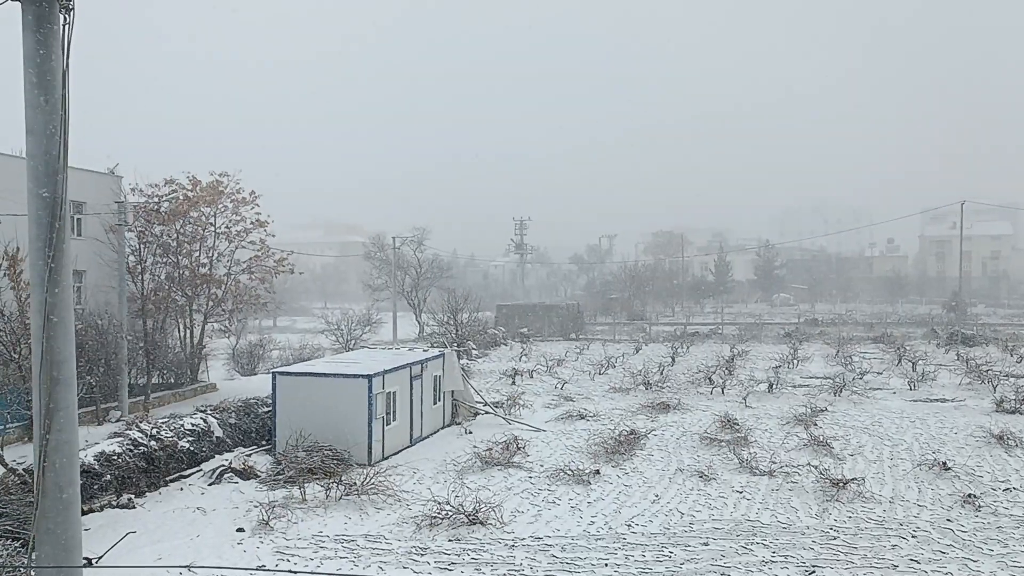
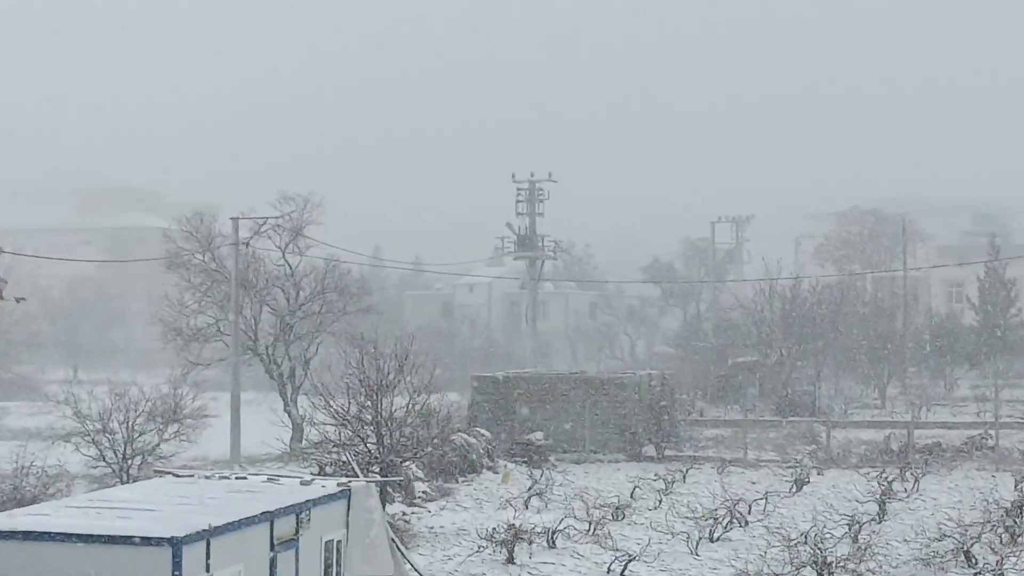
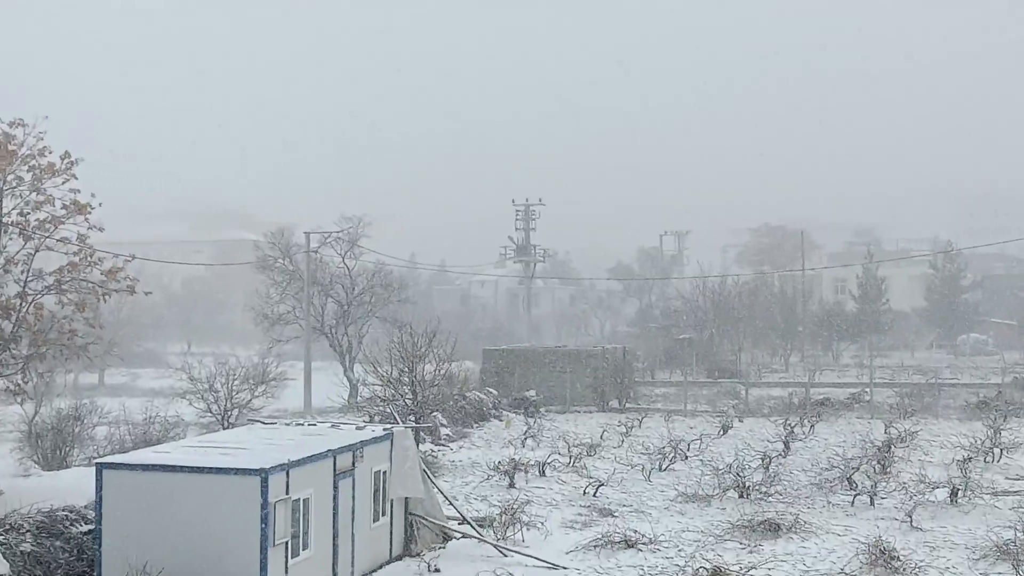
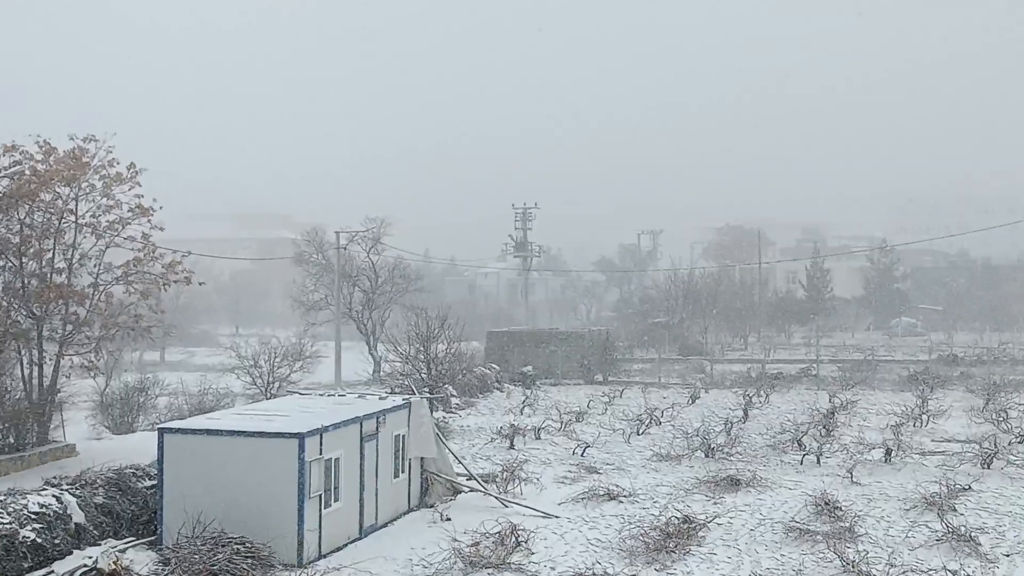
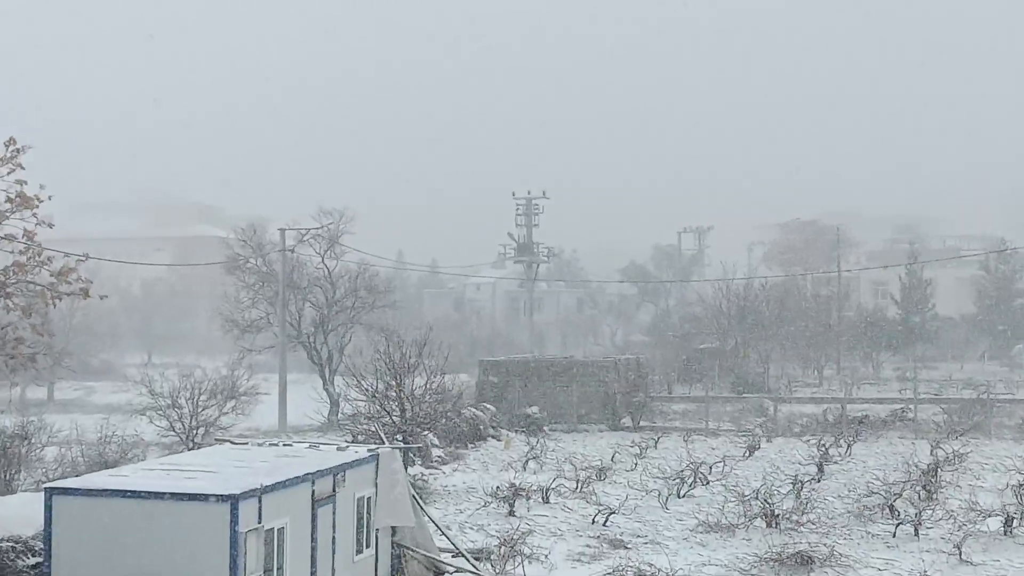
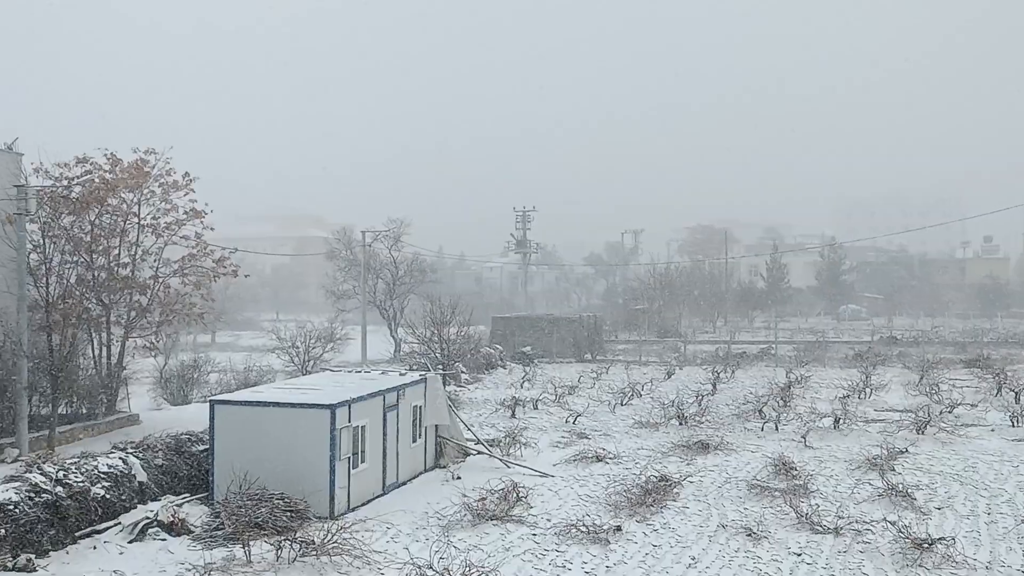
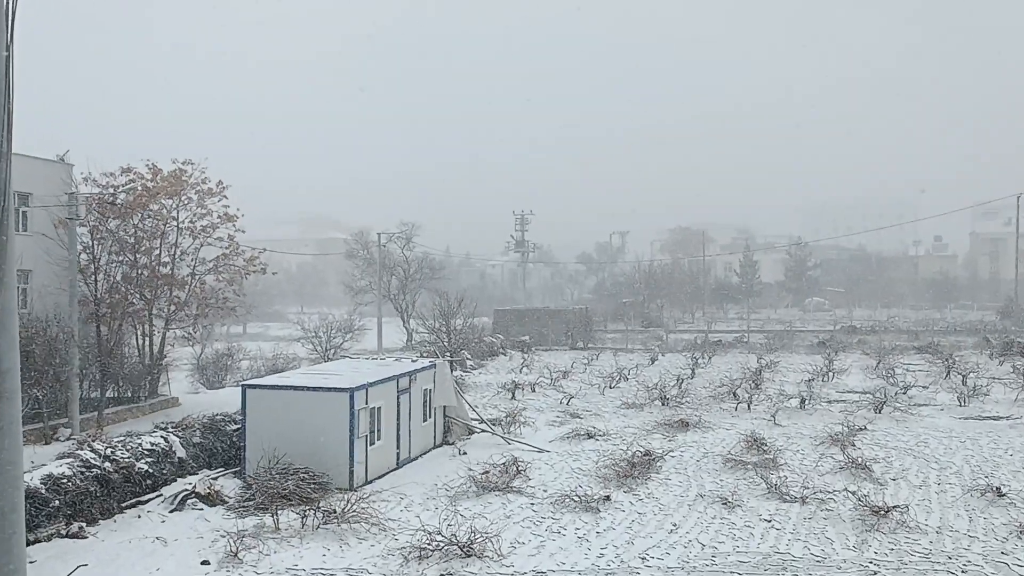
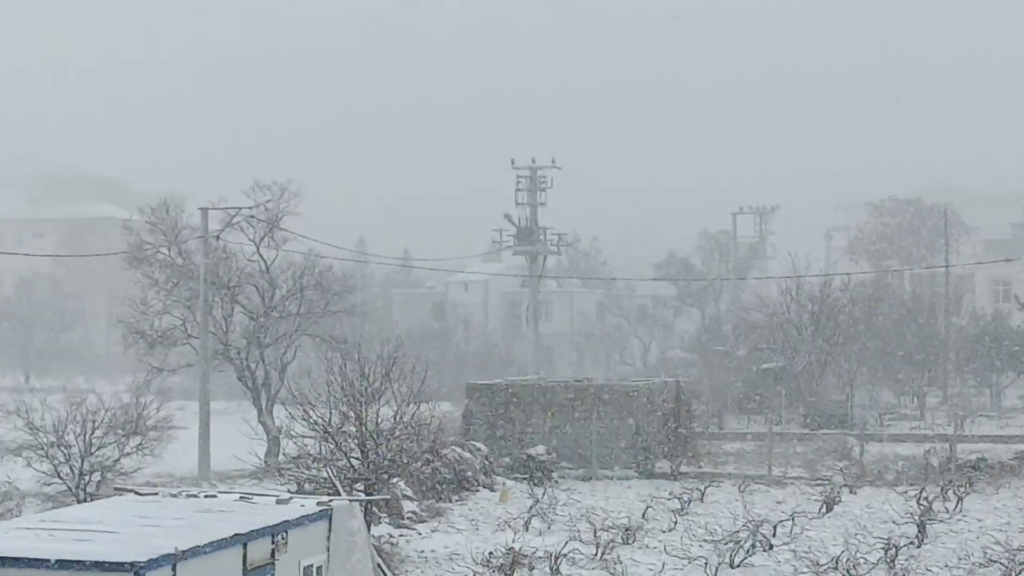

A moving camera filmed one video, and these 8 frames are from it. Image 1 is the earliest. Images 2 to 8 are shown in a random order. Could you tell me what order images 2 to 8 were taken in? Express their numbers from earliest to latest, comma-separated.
7, 6, 4, 3, 5, 2, 8
